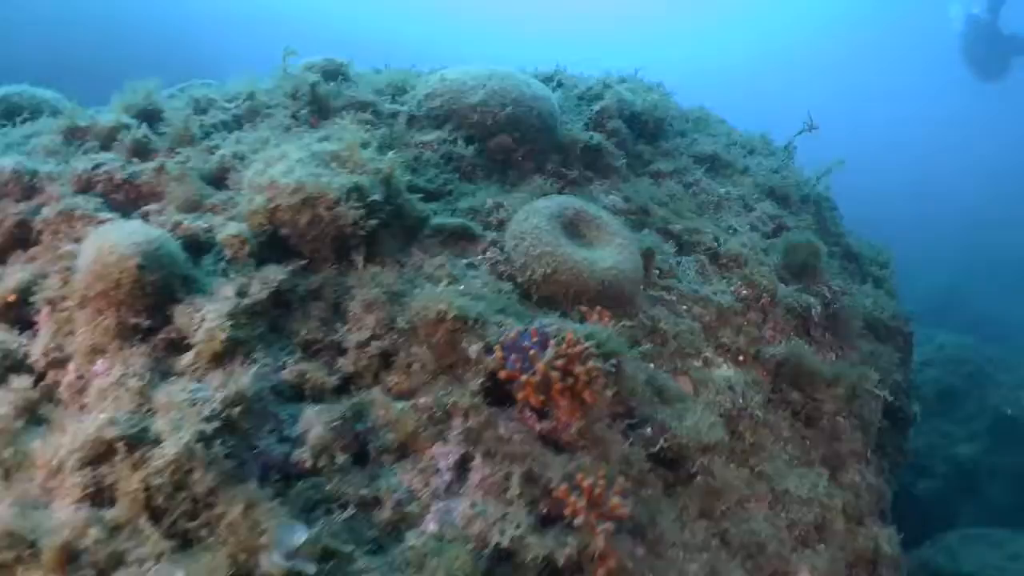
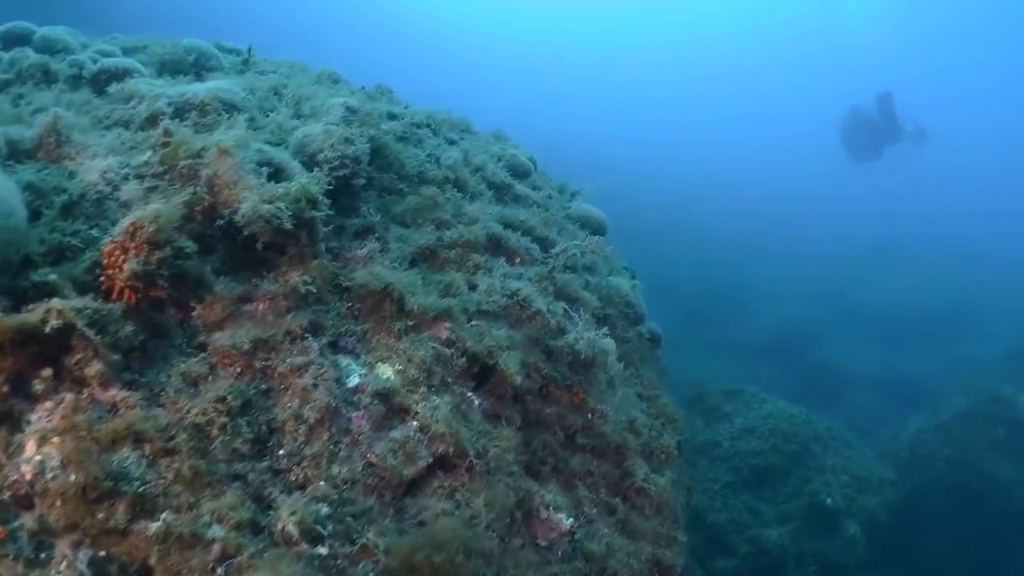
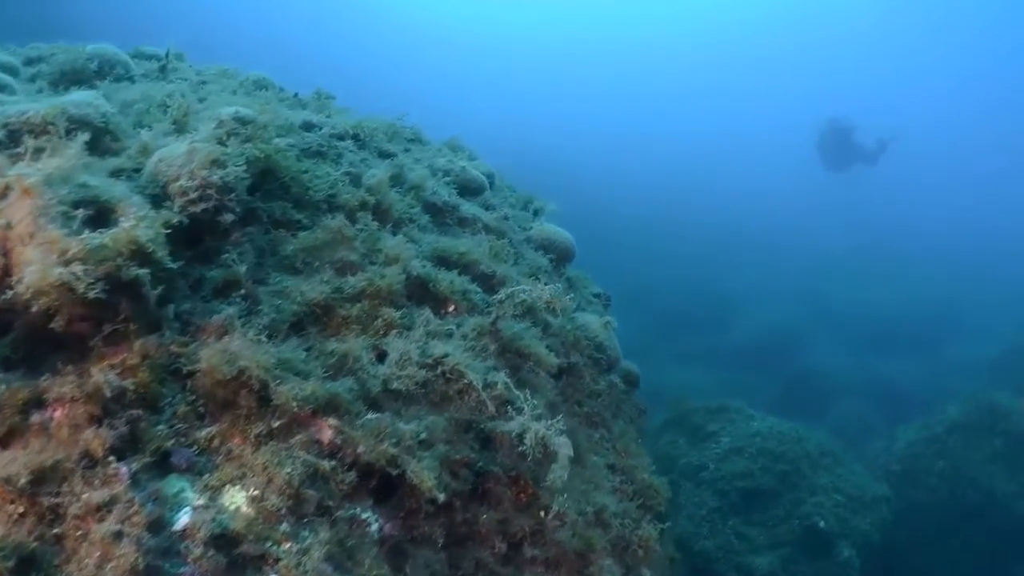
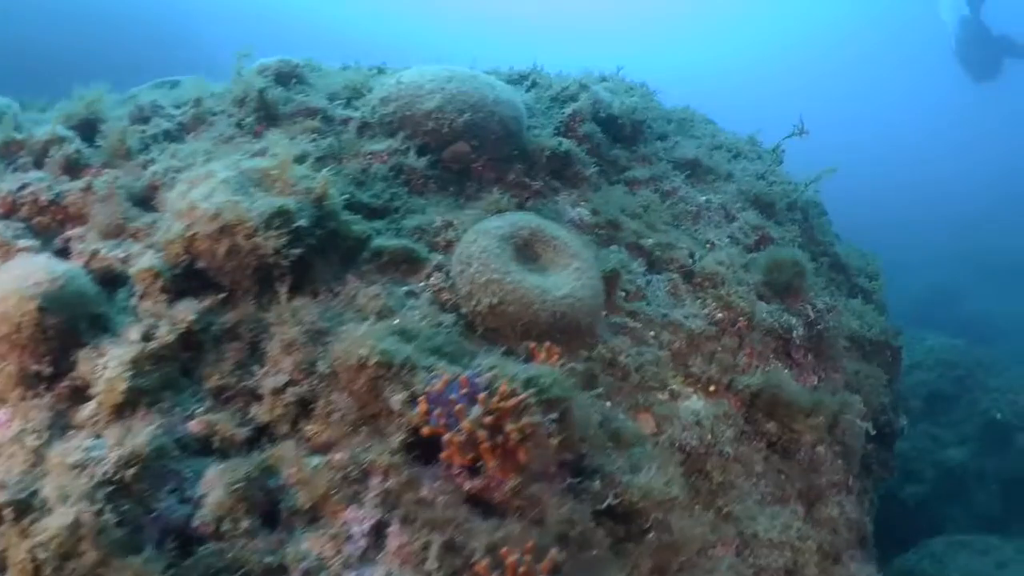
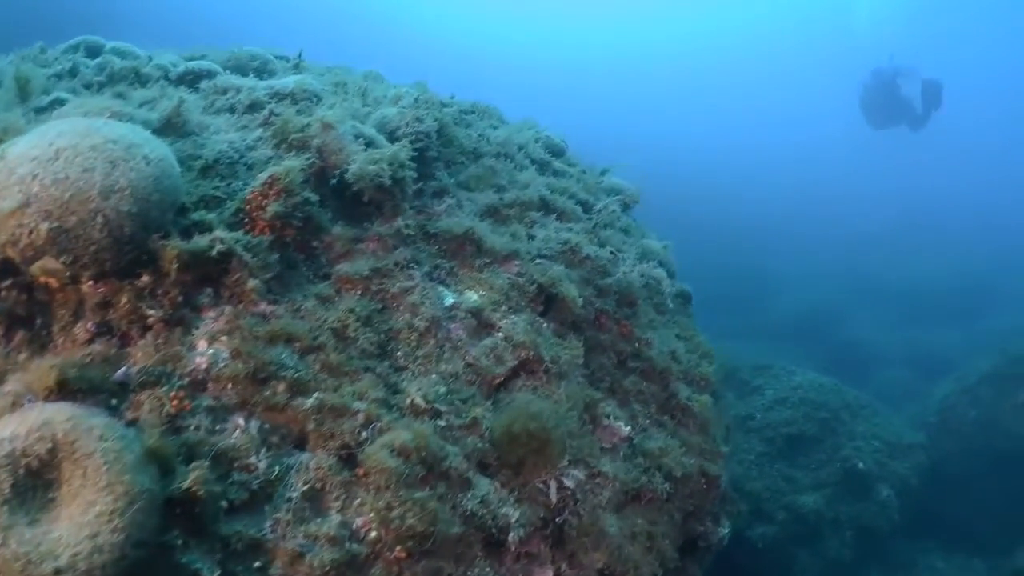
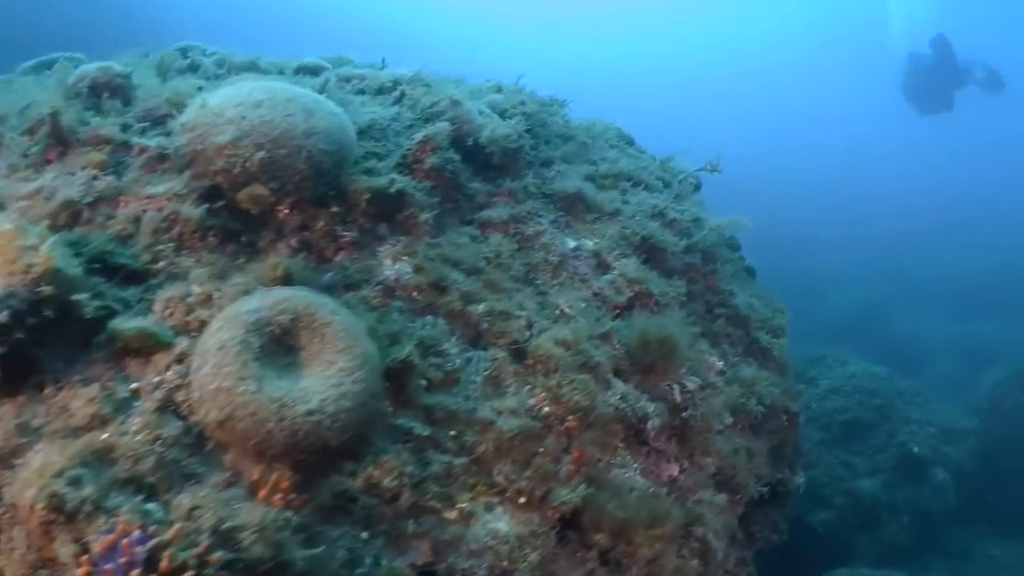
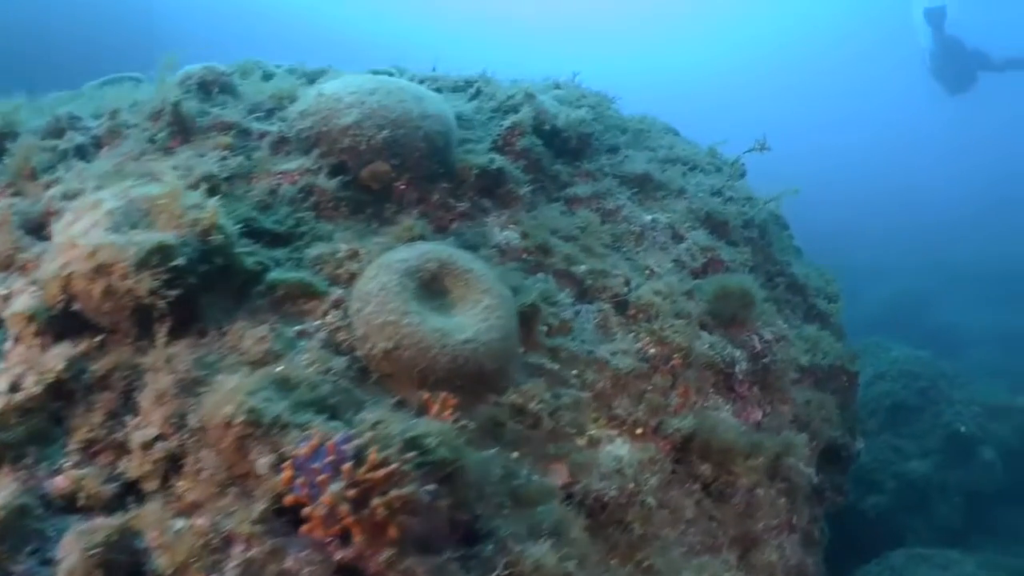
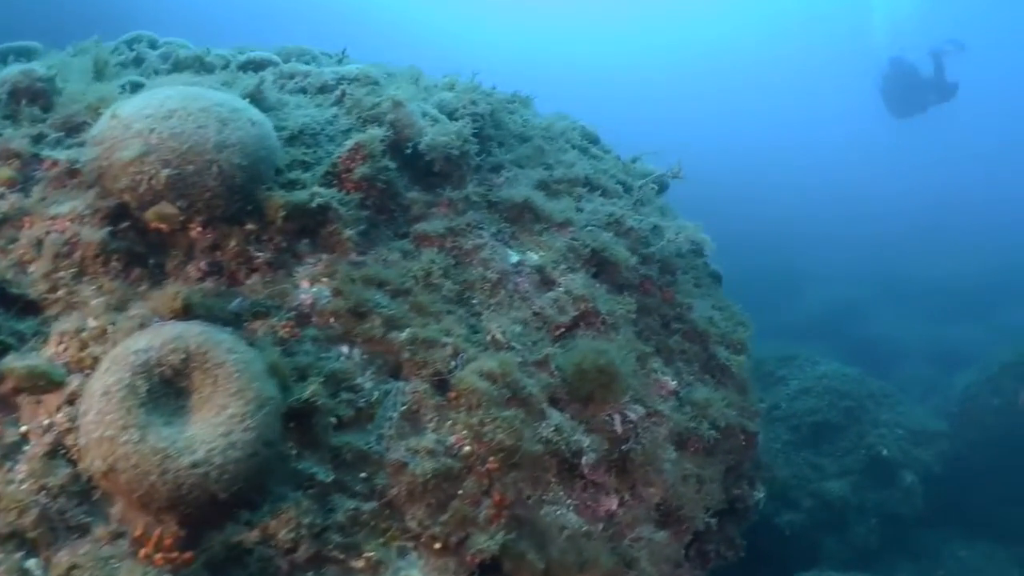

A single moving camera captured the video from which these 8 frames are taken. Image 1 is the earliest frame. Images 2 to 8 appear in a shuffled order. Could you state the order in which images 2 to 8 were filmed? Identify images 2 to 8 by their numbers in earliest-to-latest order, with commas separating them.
4, 7, 6, 8, 5, 2, 3
